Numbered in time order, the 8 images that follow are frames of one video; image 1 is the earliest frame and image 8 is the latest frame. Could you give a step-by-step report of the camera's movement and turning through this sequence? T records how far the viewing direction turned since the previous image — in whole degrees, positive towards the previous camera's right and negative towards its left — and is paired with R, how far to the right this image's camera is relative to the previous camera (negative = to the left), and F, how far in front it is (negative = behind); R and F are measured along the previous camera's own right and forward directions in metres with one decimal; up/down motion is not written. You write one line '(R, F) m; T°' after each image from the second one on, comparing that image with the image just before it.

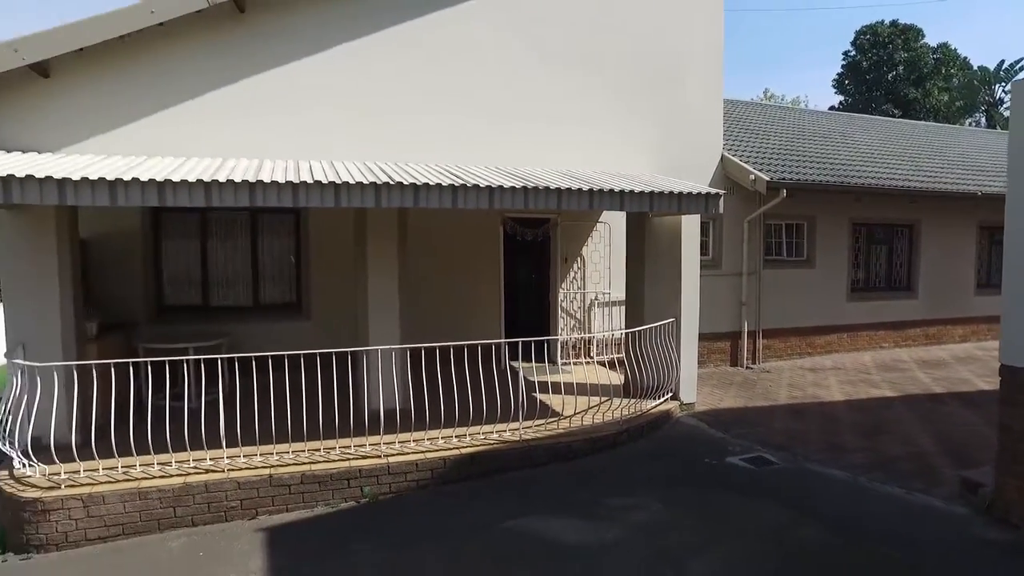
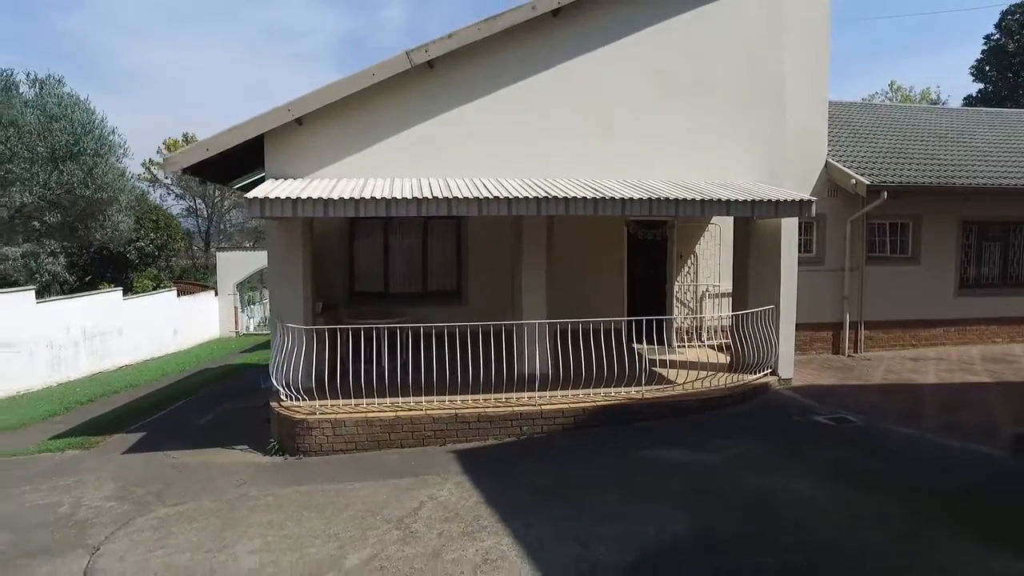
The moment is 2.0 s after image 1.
(-0.2, -1.9) m; -9°
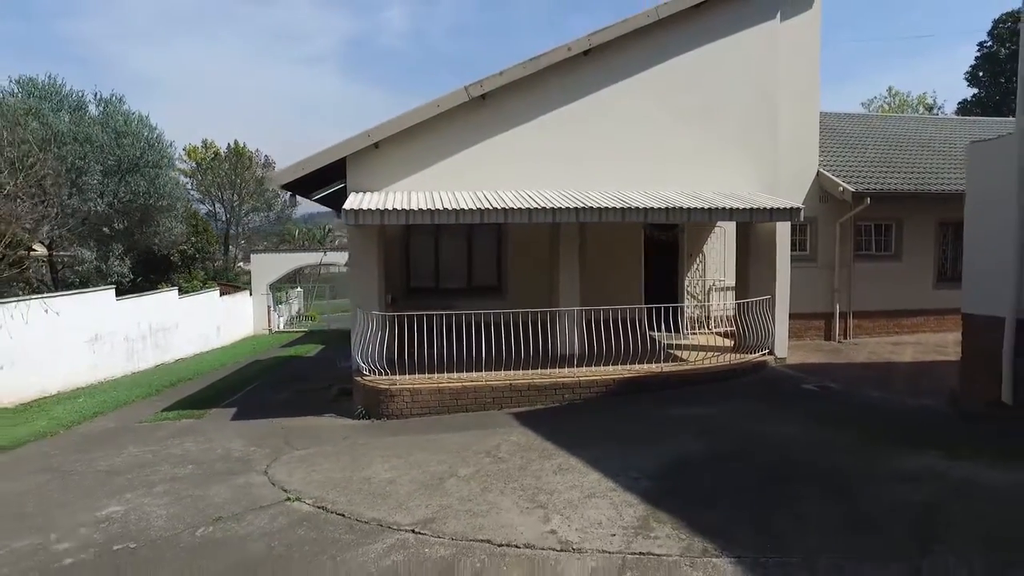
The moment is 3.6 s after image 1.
(-0.5, -1.8) m; 0°
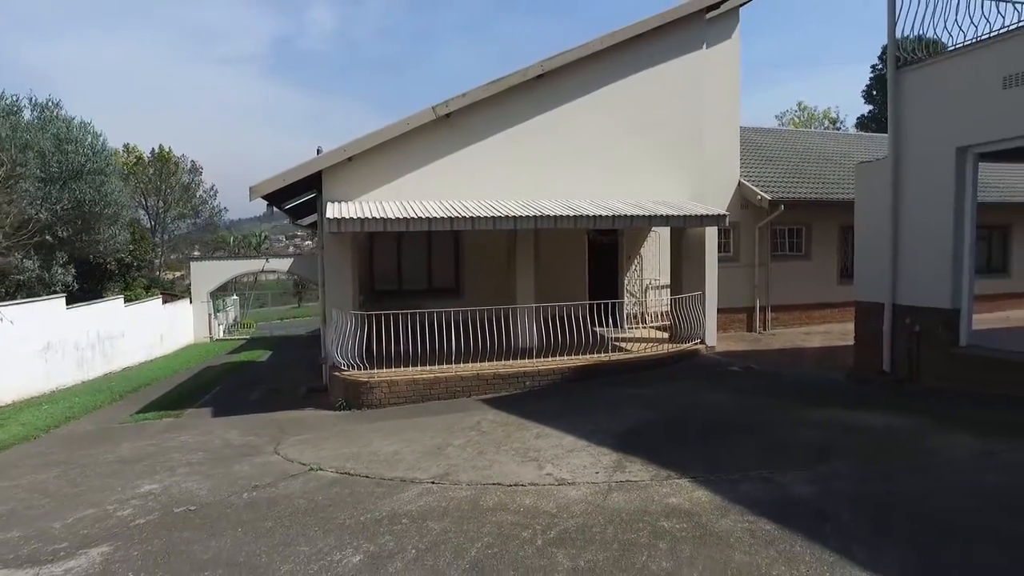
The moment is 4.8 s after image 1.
(-0.6, -1.1) m; +6°
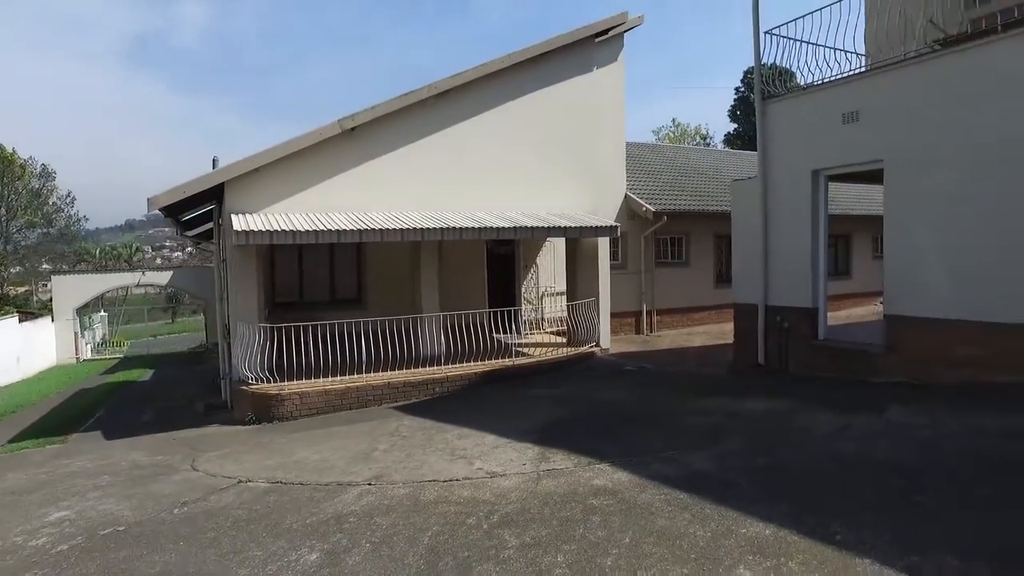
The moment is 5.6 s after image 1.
(-0.4, -0.4) m; +10°
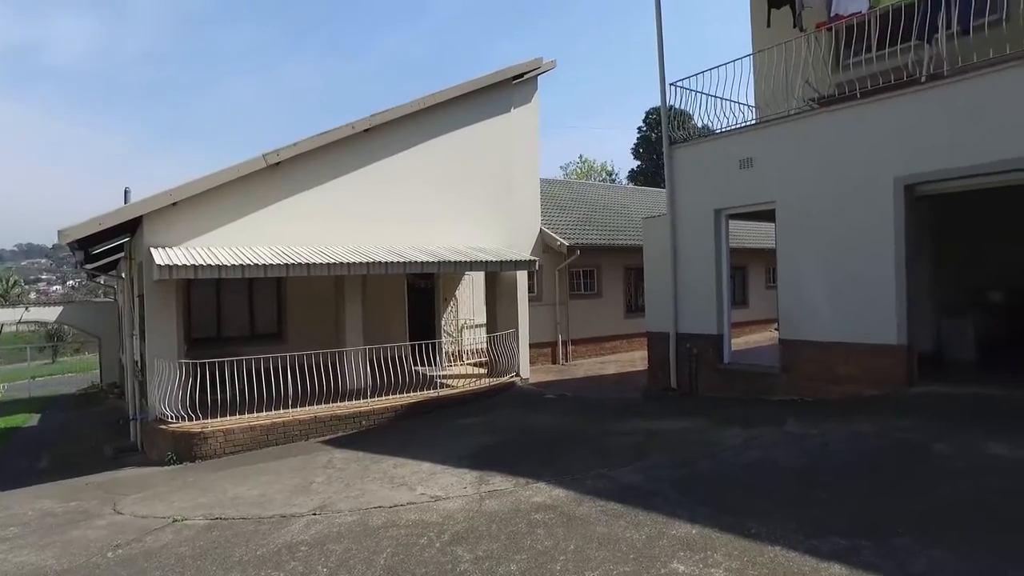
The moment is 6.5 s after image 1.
(-0.3, -0.4) m; +8°
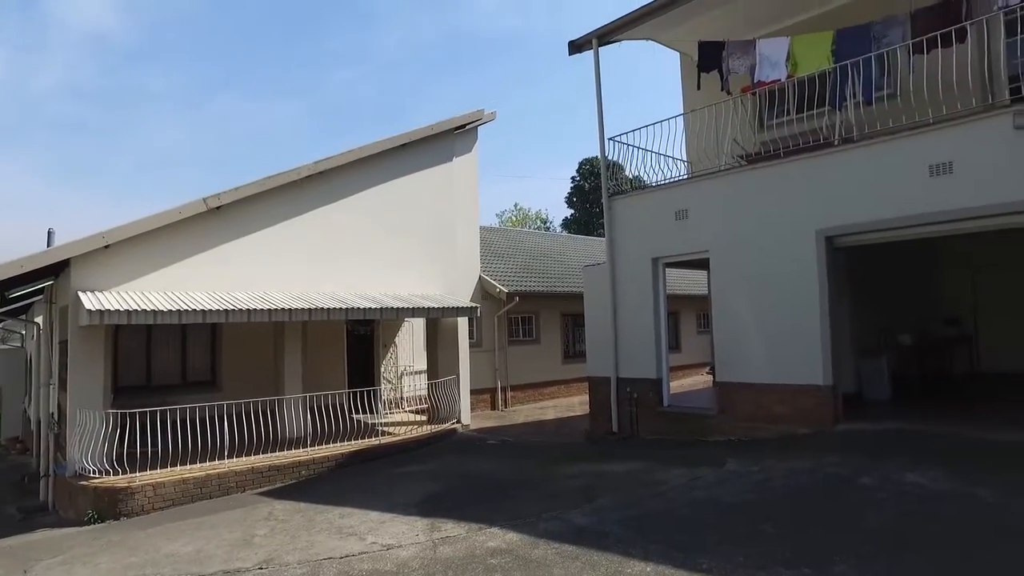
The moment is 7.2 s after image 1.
(-0.2, -0.1) m; +6°
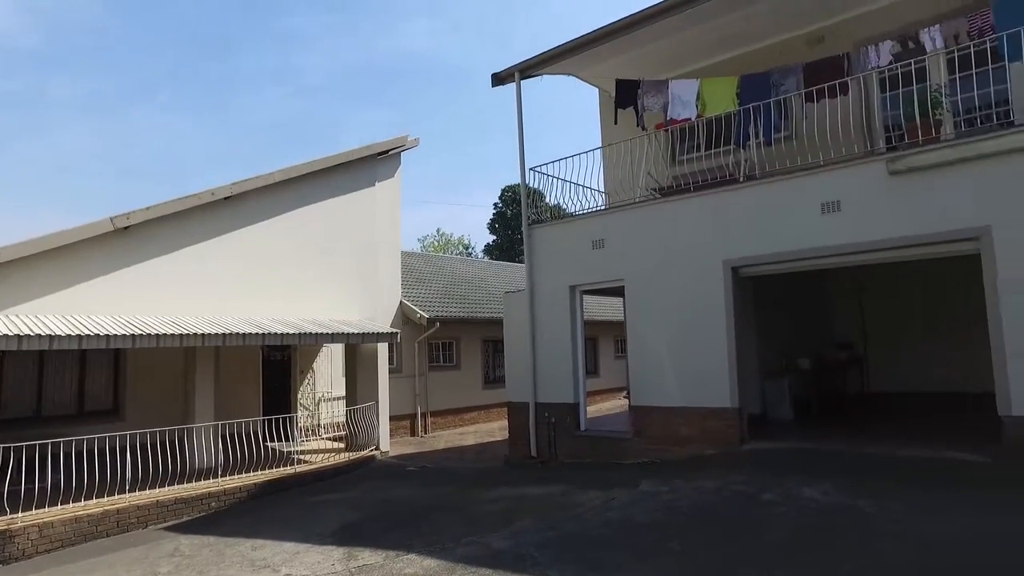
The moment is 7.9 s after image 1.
(0.0, -0.1) m; +7°
